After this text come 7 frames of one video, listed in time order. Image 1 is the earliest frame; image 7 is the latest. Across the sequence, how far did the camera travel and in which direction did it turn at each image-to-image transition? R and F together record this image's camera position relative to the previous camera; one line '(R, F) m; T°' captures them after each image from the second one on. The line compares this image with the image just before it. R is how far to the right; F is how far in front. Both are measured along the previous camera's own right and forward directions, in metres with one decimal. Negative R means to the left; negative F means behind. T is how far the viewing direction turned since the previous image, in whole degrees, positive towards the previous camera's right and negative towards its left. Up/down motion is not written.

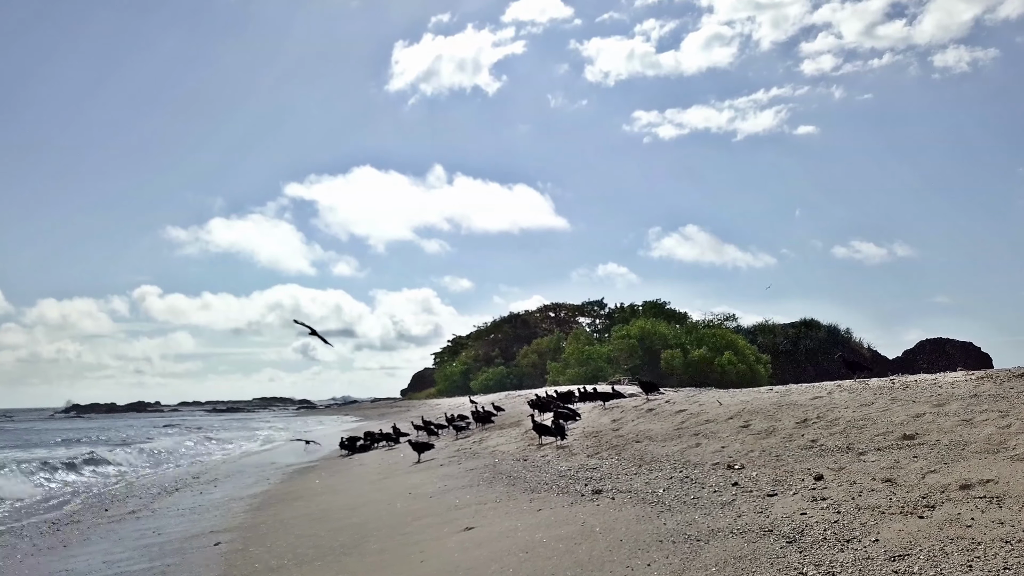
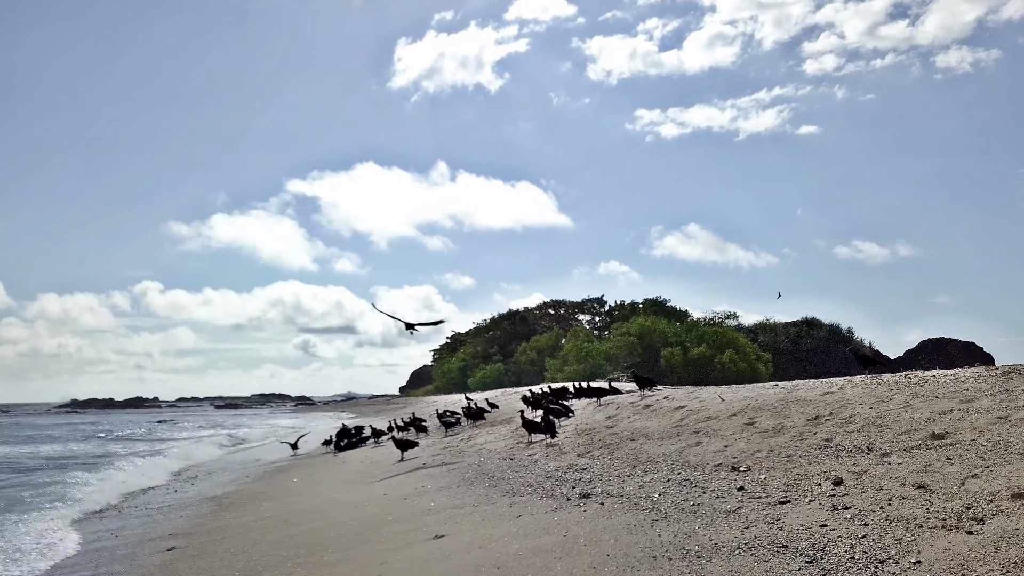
(+0.4, +1.5) m; 0°
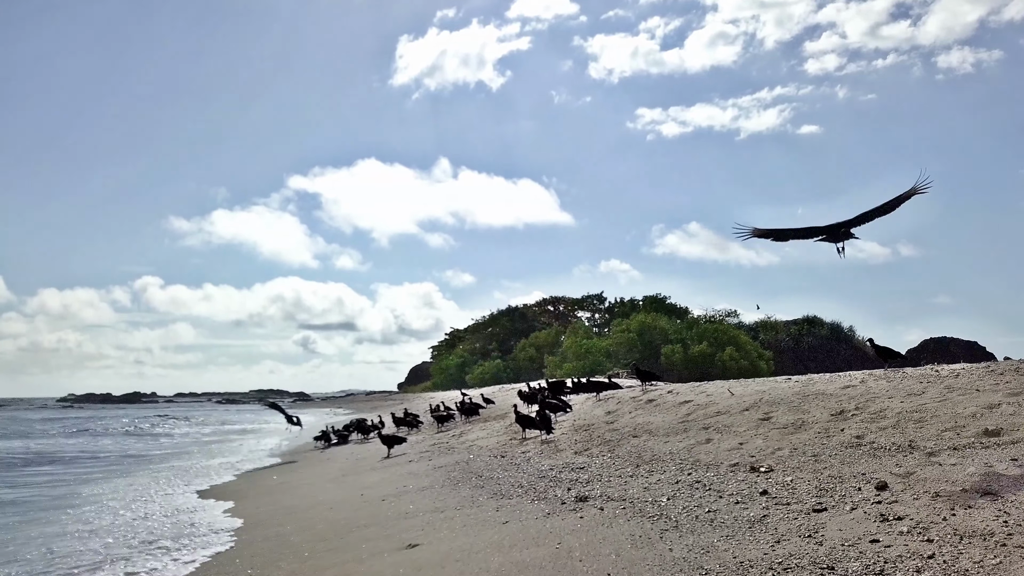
(+0.2, +1.5) m; 0°
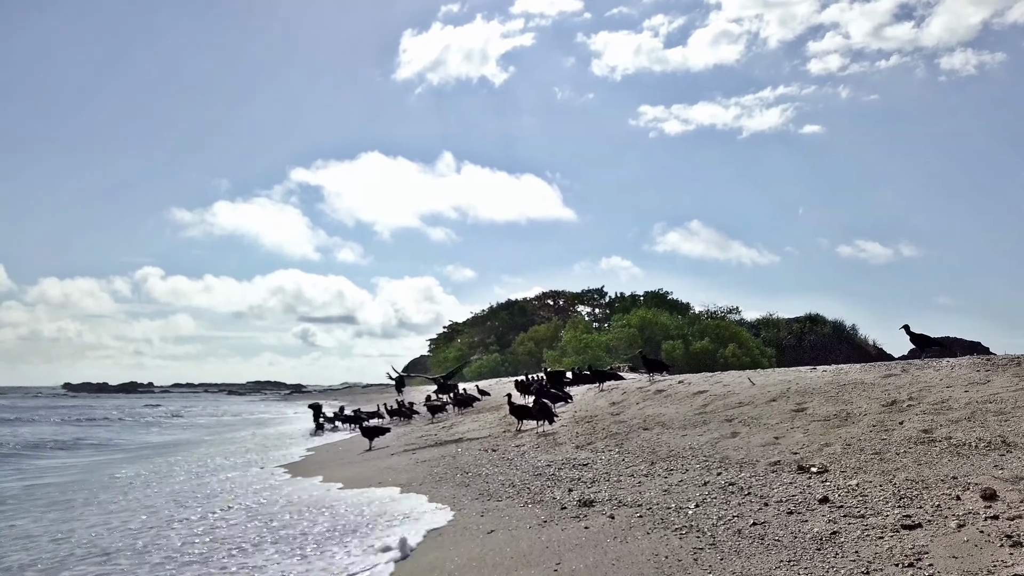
(+0.1, +2.0) m; 0°
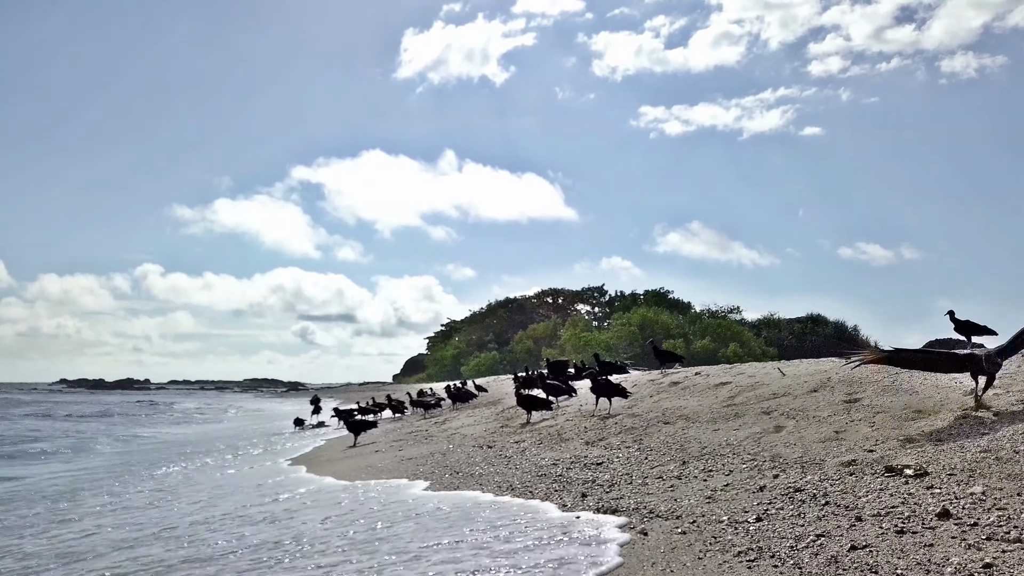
(0.0, +1.9) m; 0°
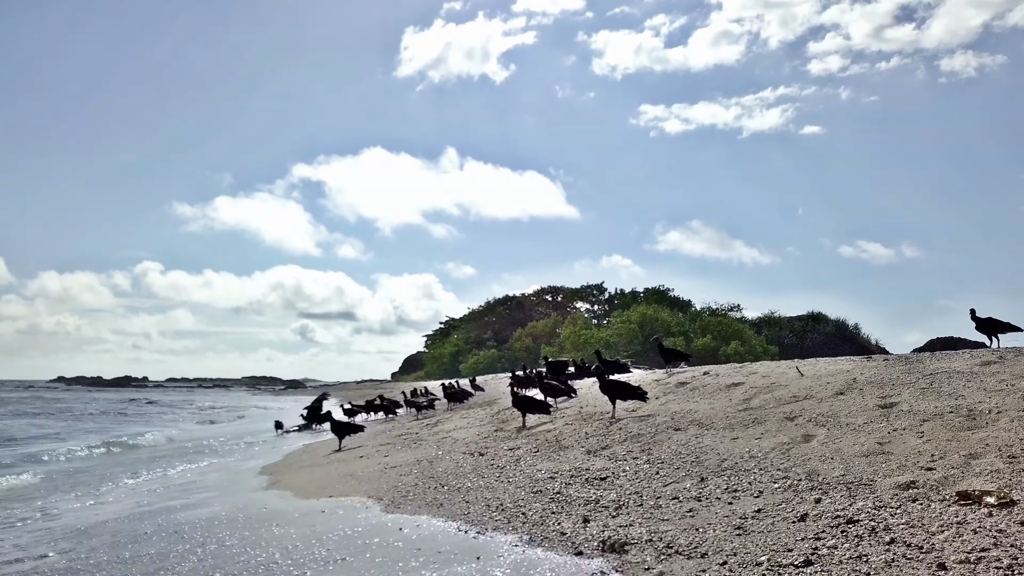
(+0.1, +1.2) m; 0°
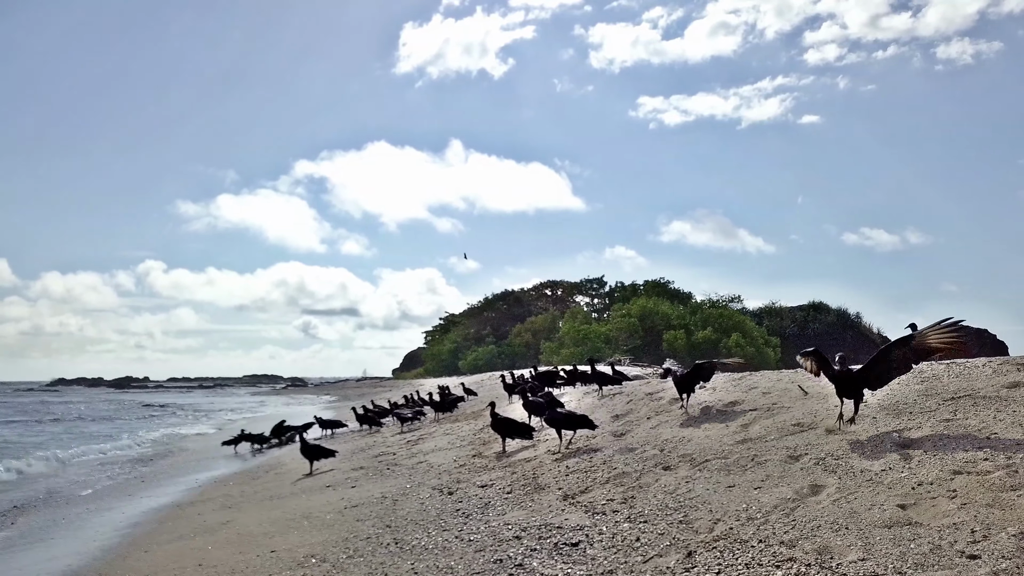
(+0.5, +1.3) m; 0°
